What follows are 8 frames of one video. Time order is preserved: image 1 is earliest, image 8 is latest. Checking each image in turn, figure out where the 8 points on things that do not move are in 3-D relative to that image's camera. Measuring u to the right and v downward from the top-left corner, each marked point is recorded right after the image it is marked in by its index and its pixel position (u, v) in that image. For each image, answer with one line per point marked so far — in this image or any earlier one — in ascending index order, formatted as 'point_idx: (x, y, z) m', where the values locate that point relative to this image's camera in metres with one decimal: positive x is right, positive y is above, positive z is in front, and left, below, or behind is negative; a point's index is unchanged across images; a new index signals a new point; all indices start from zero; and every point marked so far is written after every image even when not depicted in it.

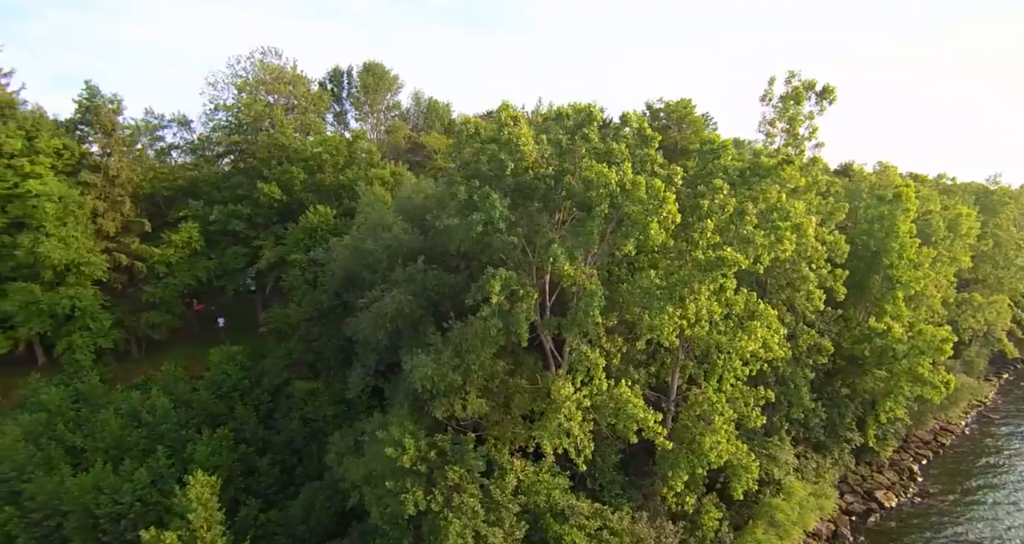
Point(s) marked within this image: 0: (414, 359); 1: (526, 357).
0: (-2.5, -2.3, +17.8) m
1: (+0.5, -2.5, +20.0) m
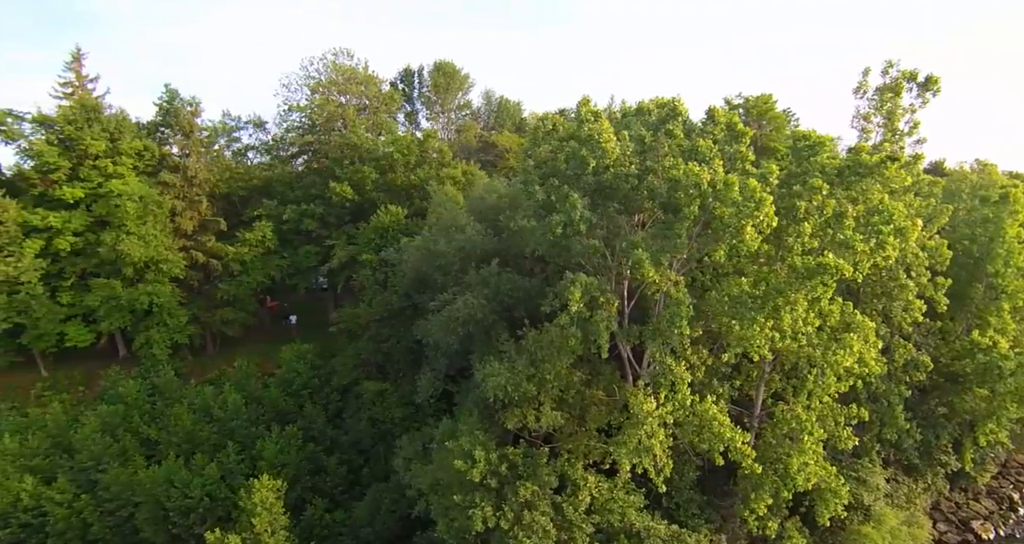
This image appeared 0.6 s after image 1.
0: (-0.5, -2.4, +16.9) m
1: (+2.5, -2.6, +18.8) m
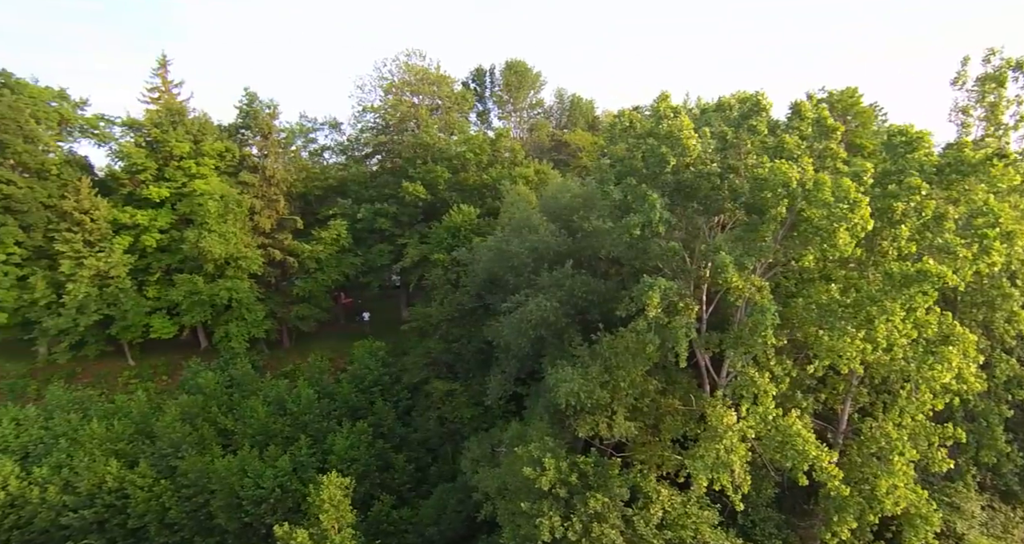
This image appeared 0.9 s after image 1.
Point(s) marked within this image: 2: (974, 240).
0: (+1.2, -2.4, +16.3) m
1: (+4.4, -2.7, +17.9) m
2: (+11.9, +0.8, +17.5) m
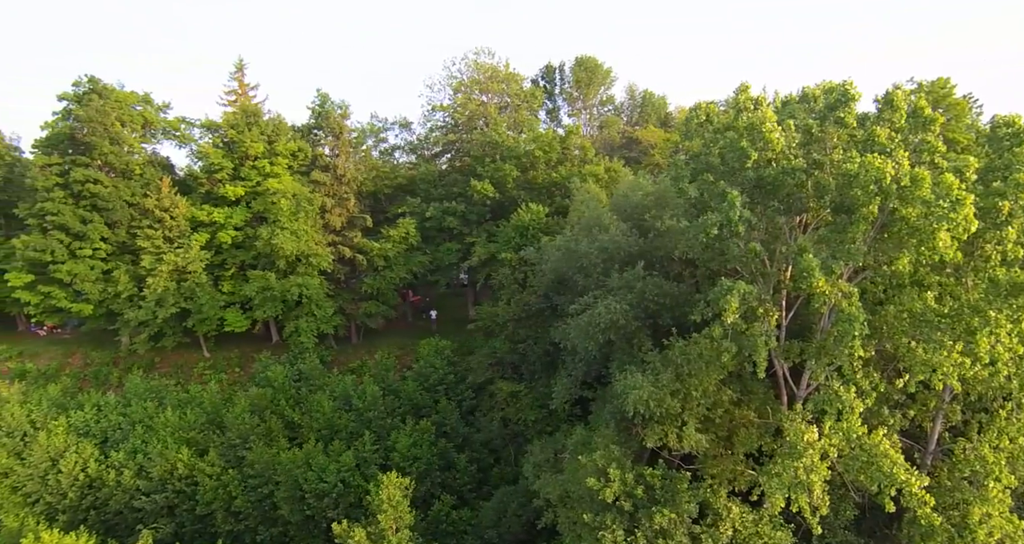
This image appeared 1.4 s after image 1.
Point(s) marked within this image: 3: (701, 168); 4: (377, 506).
0: (+2.6, -2.4, +15.6) m
1: (+6.0, -2.8, +16.9) m
2: (+13.5, +0.6, +15.7) m
3: (+4.6, +2.6, +16.7) m
4: (-3.9, -6.8, +19.9) m
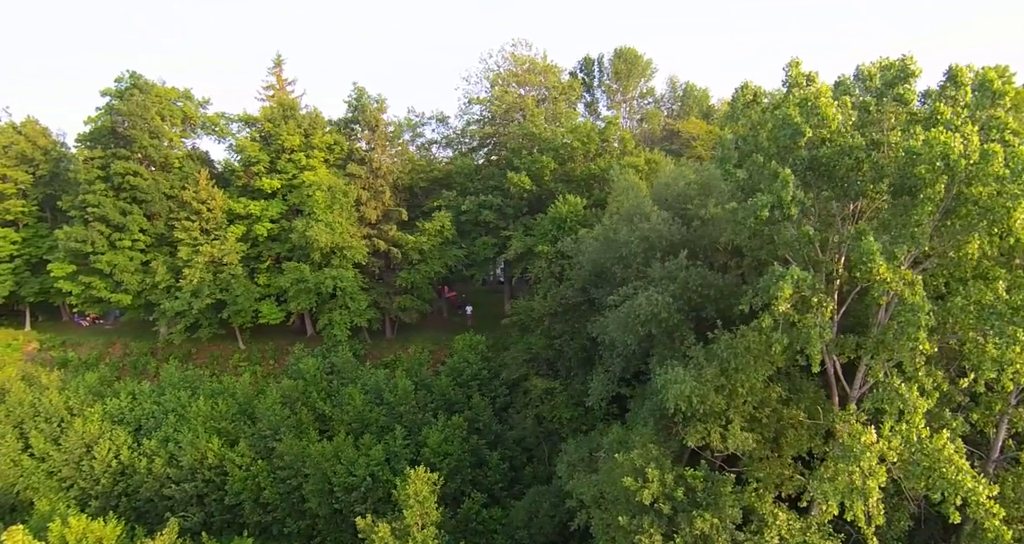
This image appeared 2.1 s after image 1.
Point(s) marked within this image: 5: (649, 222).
0: (+3.3, -2.1, +14.7) m
1: (+6.8, -2.6, +15.7) m
2: (+14.2, +0.7, +14.2) m
3: (+5.4, +2.8, +15.6) m
4: (-3.0, -6.5, +19.3) m
5: (+3.8, +1.4, +19.2) m
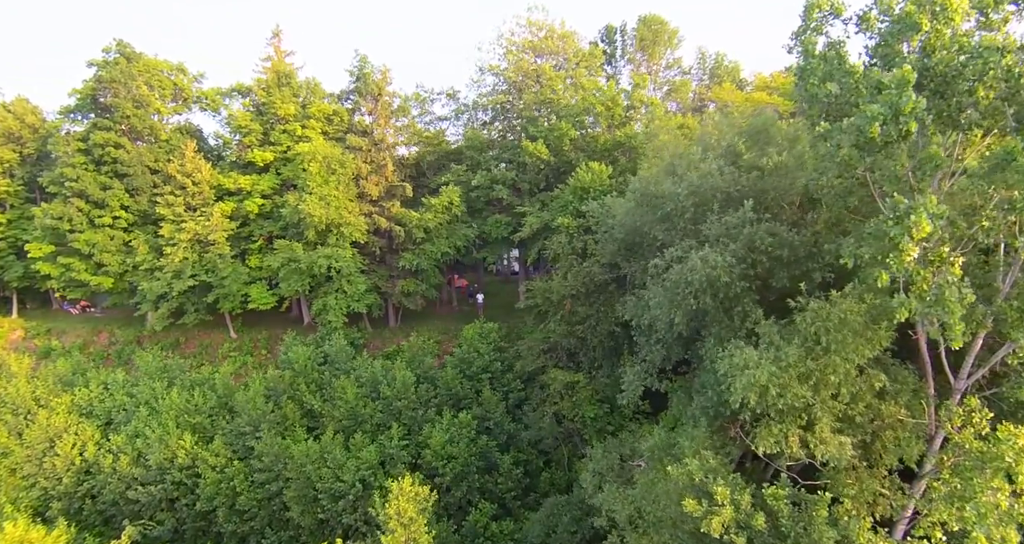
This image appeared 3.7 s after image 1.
0: (+3.6, -1.3, +11.1) m
1: (+7.0, -1.8, +12.1) m
2: (+14.4, +1.4, +10.4) m
3: (+5.7, +3.6, +12.0) m
4: (-2.7, -5.7, +15.9) m
5: (+4.2, +2.2, +15.7) m
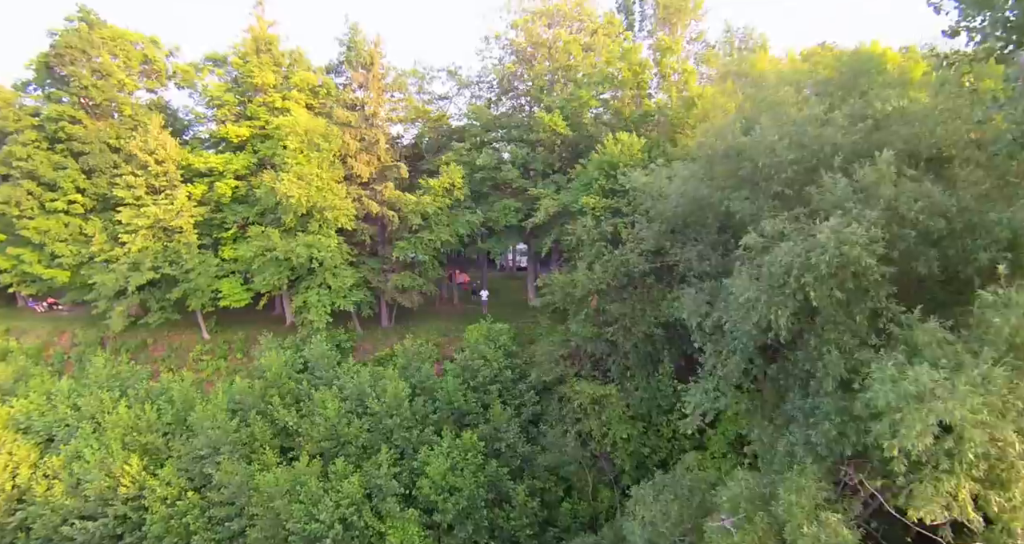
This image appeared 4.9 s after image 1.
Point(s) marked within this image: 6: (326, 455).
0: (+4.0, -1.1, +7.2) m
1: (+7.4, -1.6, +8.3) m
2: (+14.9, +1.7, +6.6) m
3: (+6.1, +3.8, +8.2) m
4: (-2.3, -5.4, +12.0) m
5: (+4.6, +2.4, +11.8) m
6: (-5.1, -5.0, +19.0) m
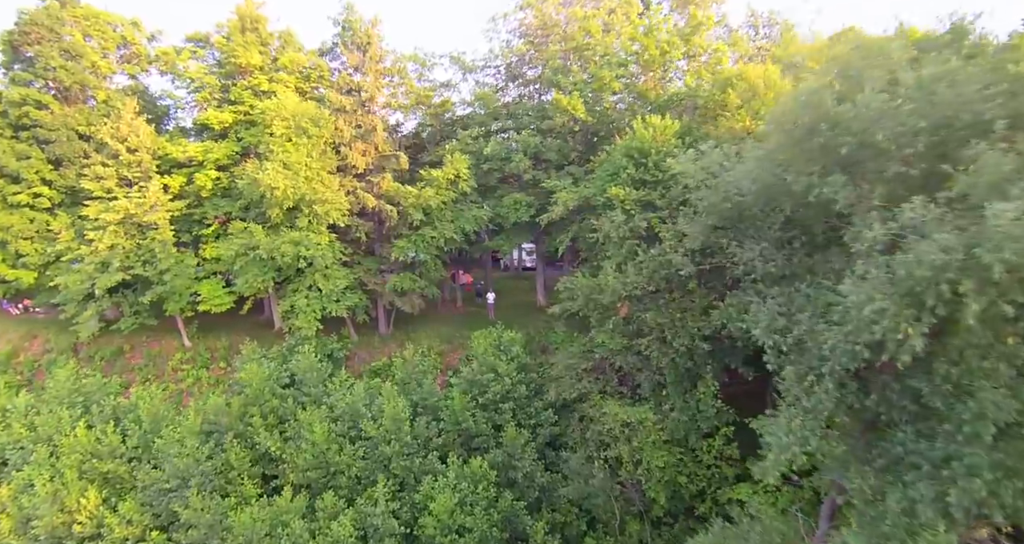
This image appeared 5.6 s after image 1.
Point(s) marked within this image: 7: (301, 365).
0: (+4.4, -1.2, +4.7) m
1: (+7.9, -1.7, +5.8) m
2: (+15.3, +1.6, +4.1) m
3: (+6.5, +3.7, +5.7) m
4: (-1.9, -5.5, +9.5) m
5: (+5.0, +2.4, +9.3) m
6: (-4.7, -5.1, +16.4) m
7: (-6.1, -2.7, +20.1) m
